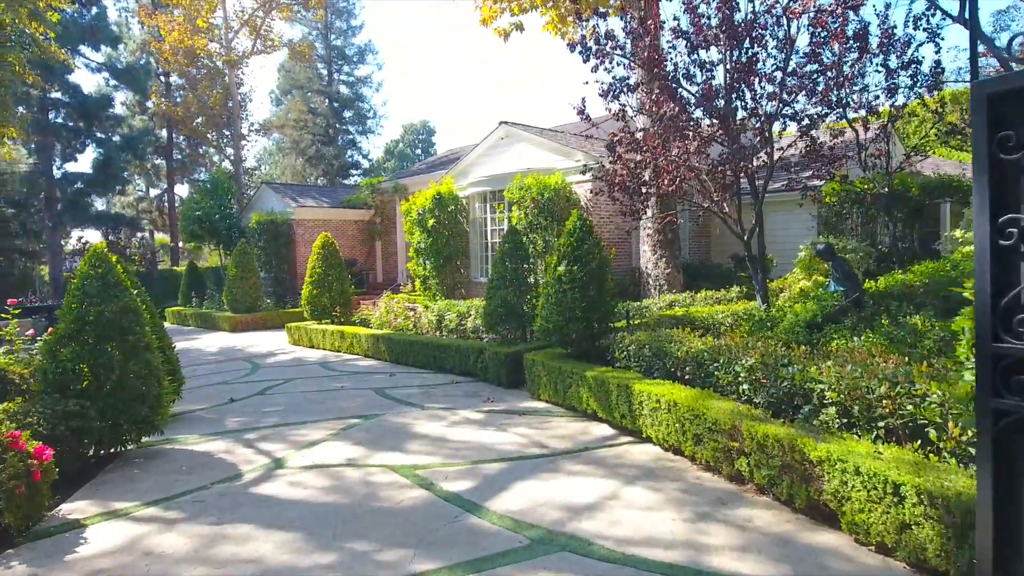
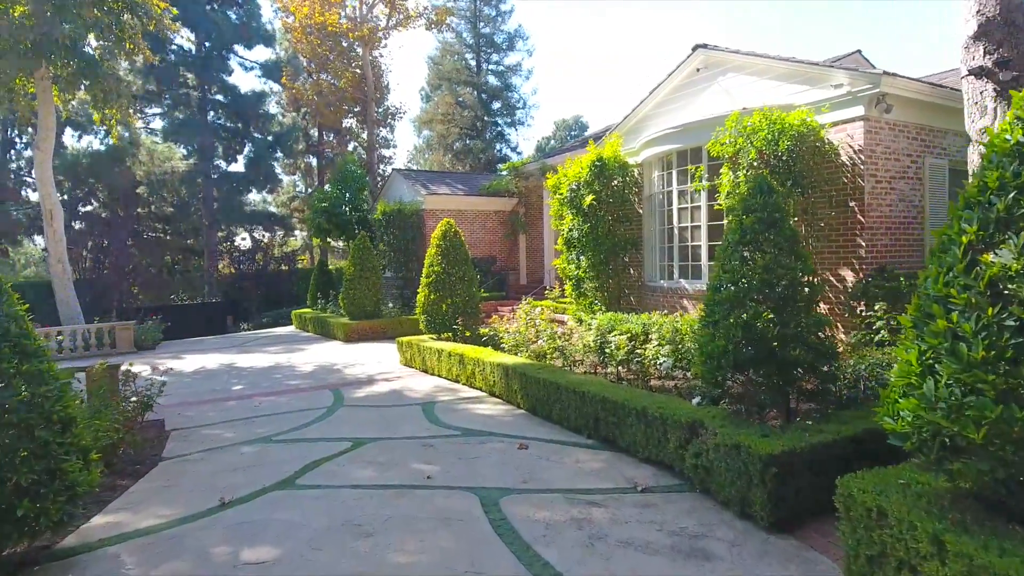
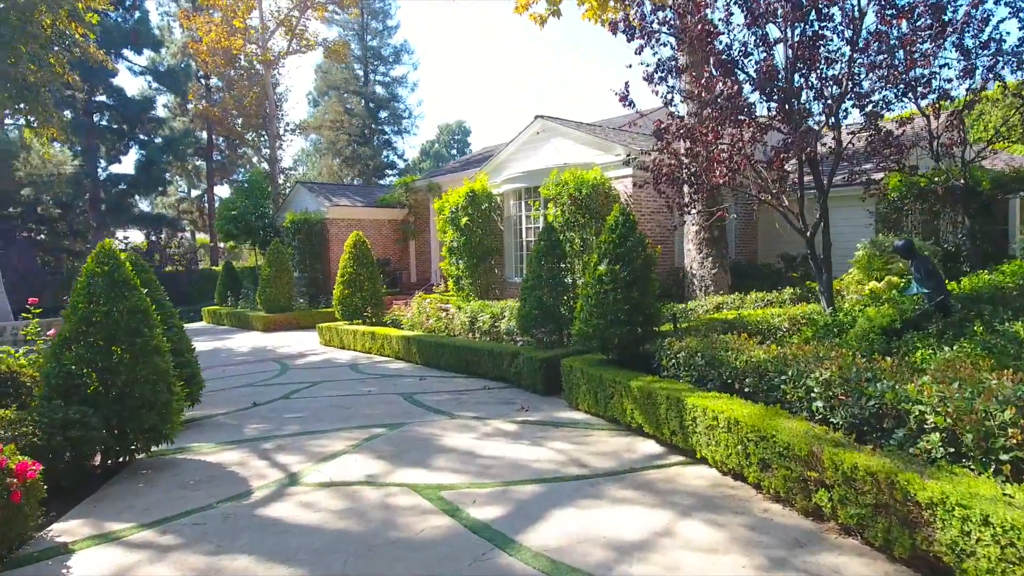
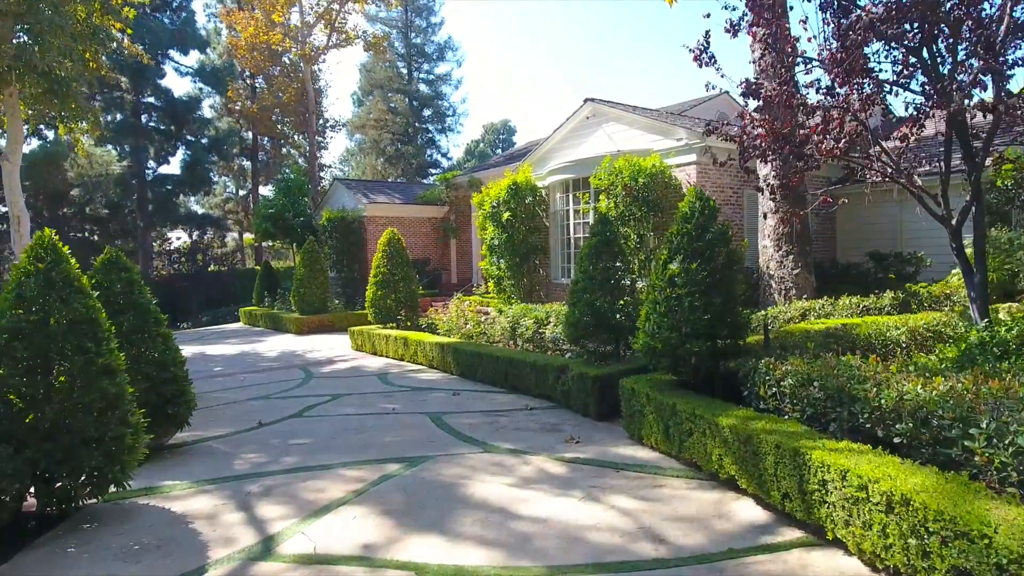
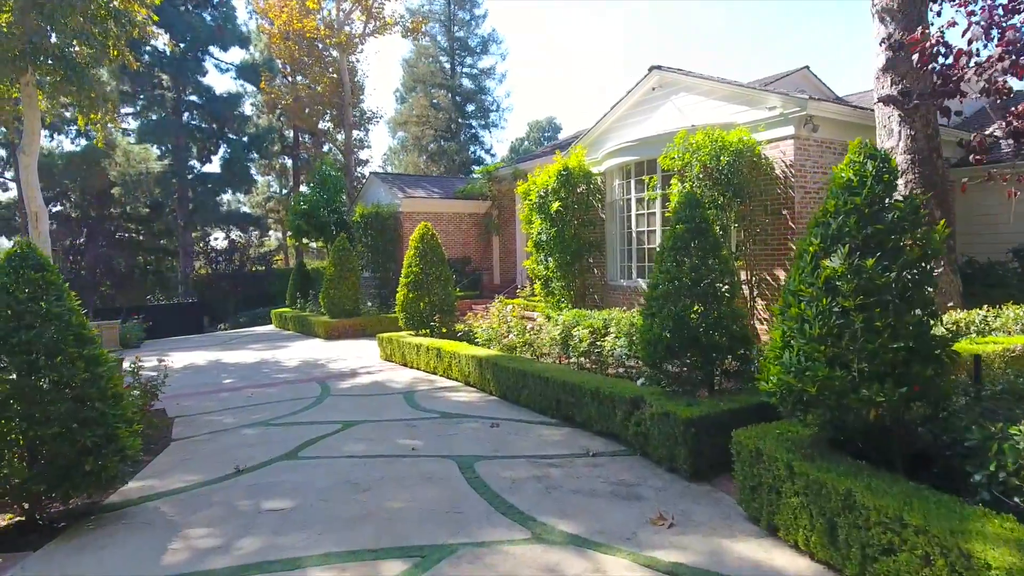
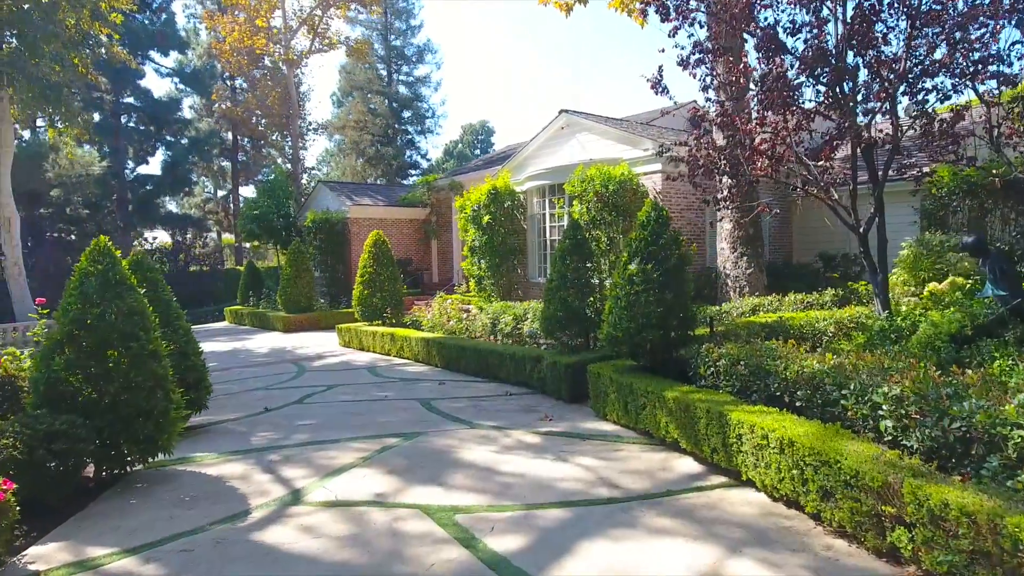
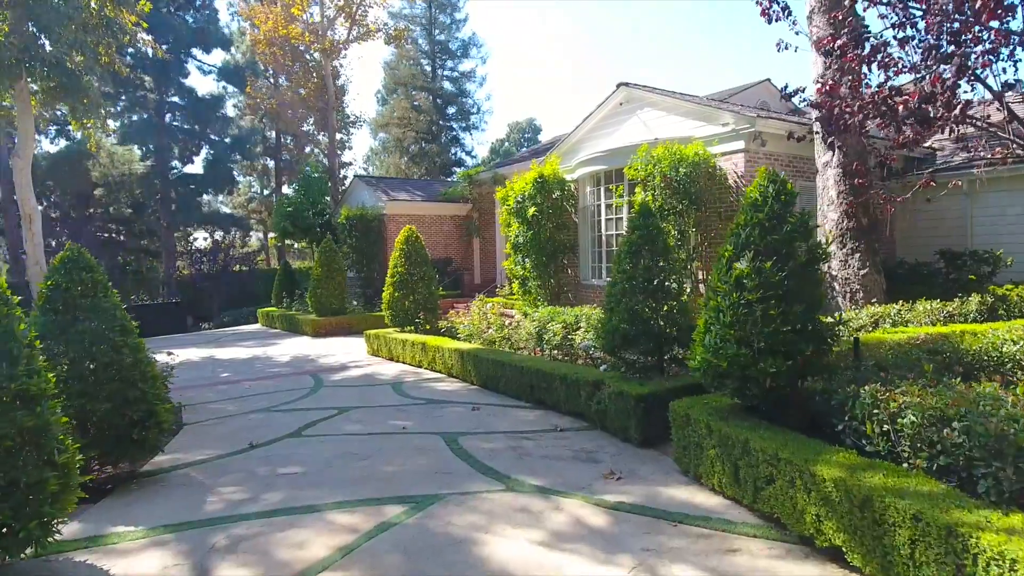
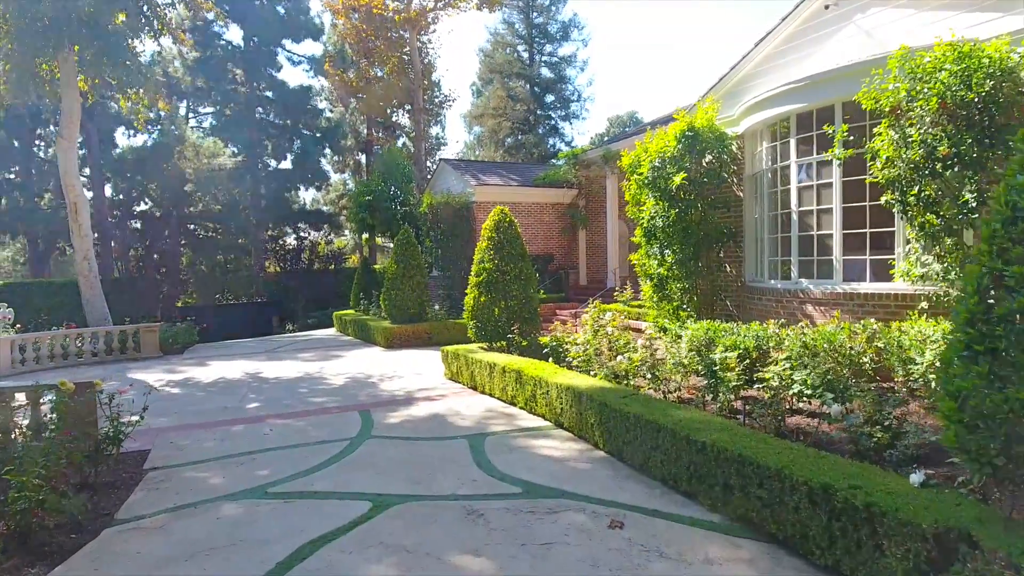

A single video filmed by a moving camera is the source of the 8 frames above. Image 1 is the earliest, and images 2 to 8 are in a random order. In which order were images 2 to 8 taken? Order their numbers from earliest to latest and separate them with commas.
3, 6, 4, 7, 5, 2, 8
